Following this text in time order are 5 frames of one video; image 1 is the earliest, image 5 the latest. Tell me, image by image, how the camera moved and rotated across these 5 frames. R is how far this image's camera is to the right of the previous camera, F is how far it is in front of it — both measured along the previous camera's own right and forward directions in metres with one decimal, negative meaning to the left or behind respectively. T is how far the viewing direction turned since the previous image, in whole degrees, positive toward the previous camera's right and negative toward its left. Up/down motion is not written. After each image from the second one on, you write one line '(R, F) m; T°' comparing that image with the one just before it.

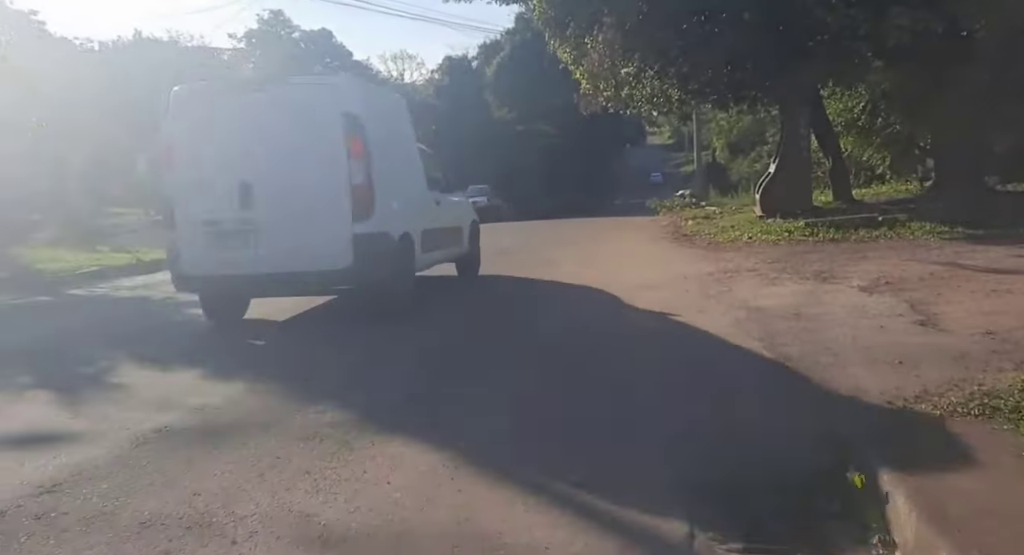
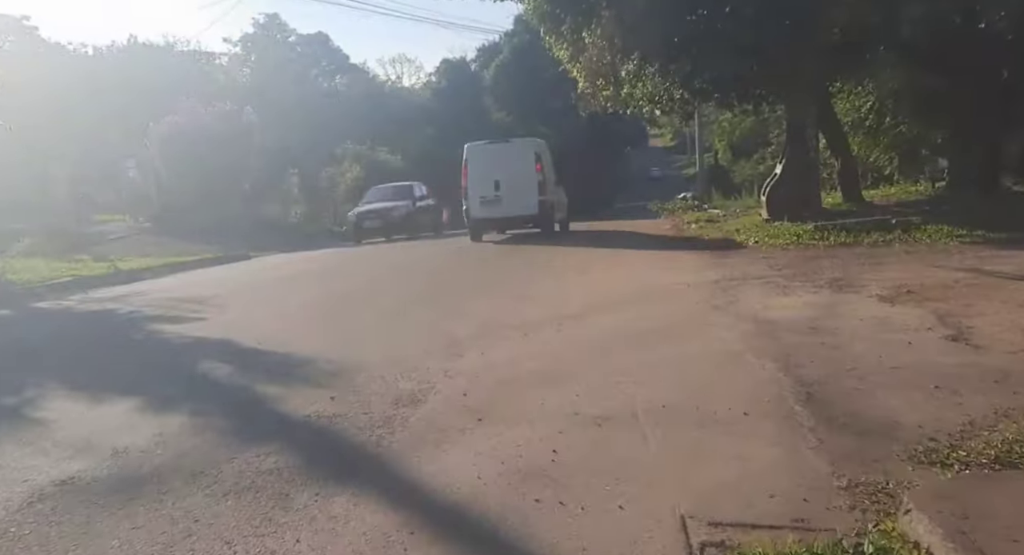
(+0.1, +0.7) m; 0°
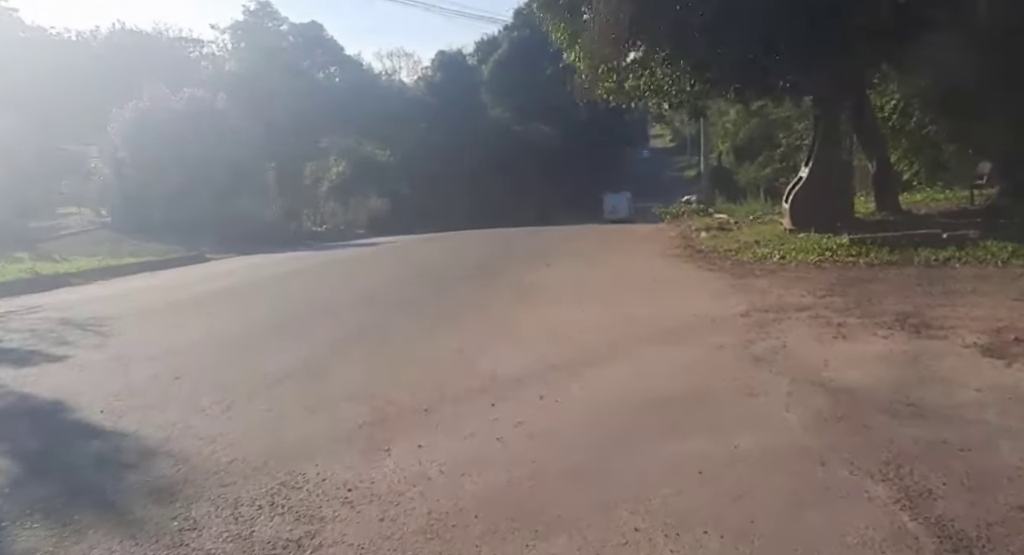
(+0.2, +2.3) m; 0°
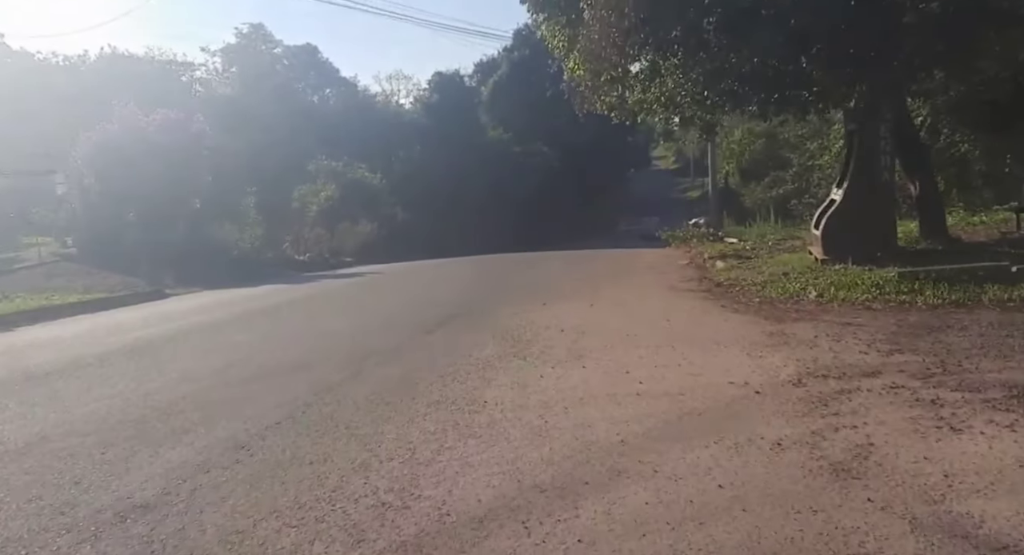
(+0.2, +2.0) m; 0°
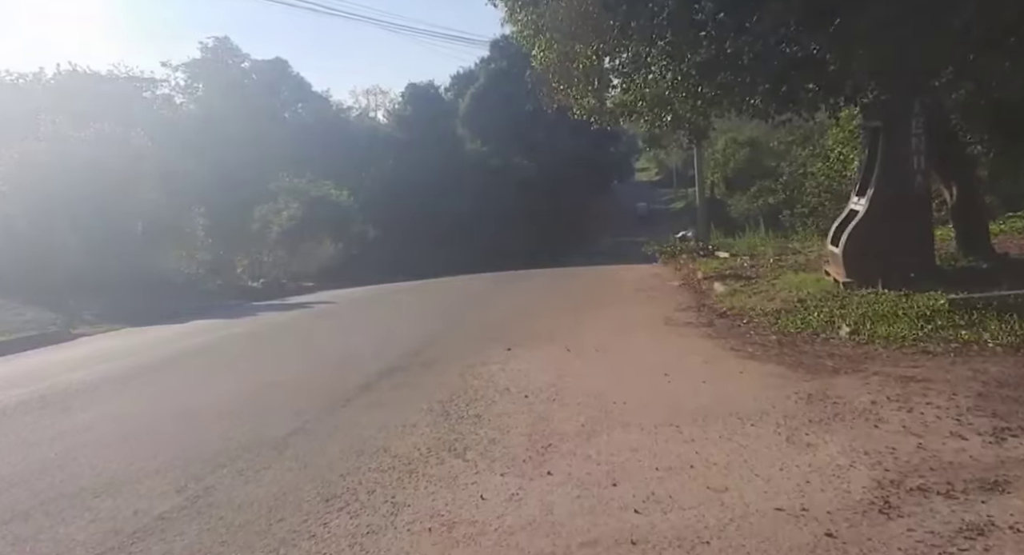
(+0.4, +2.5) m; +1°
